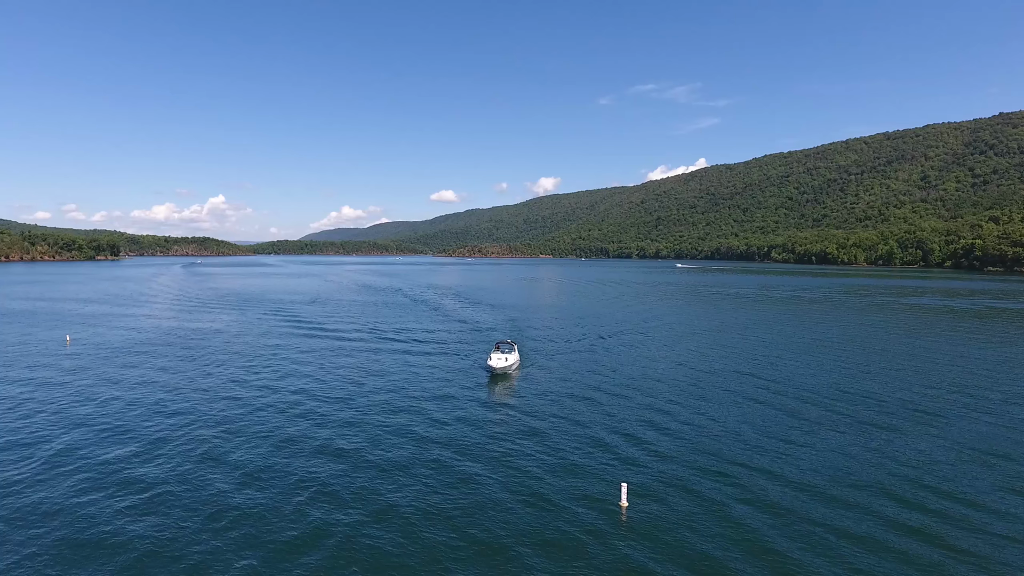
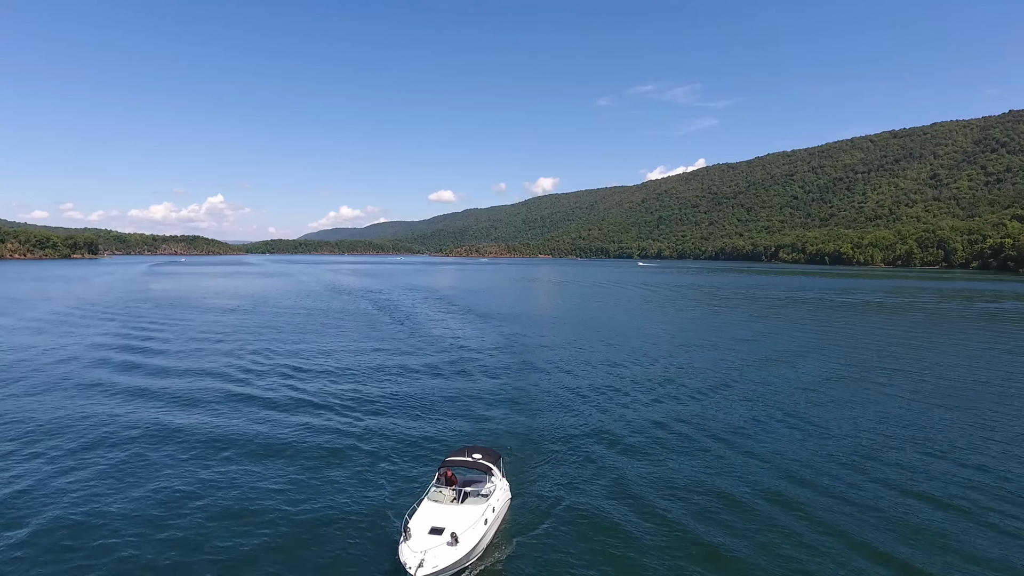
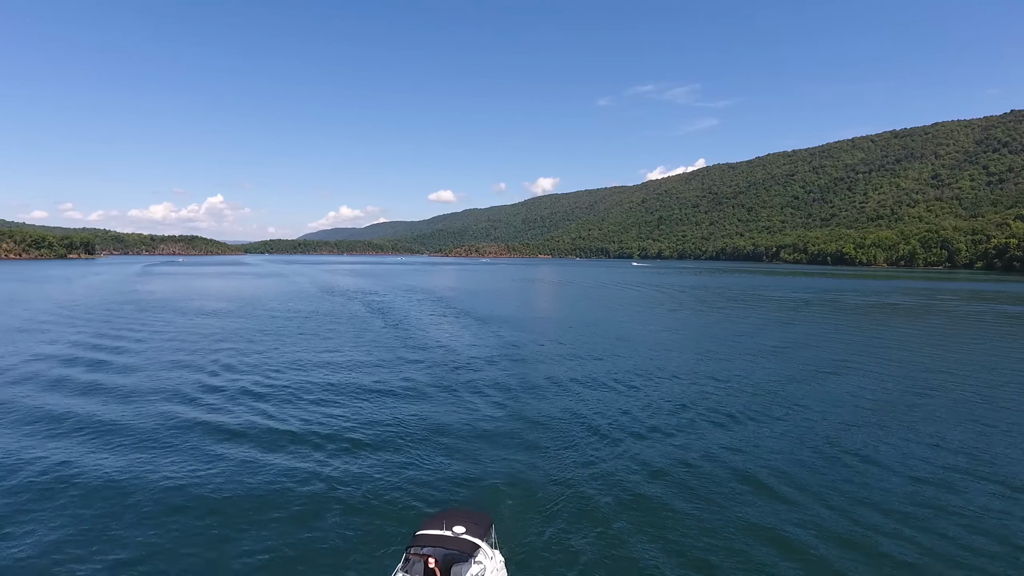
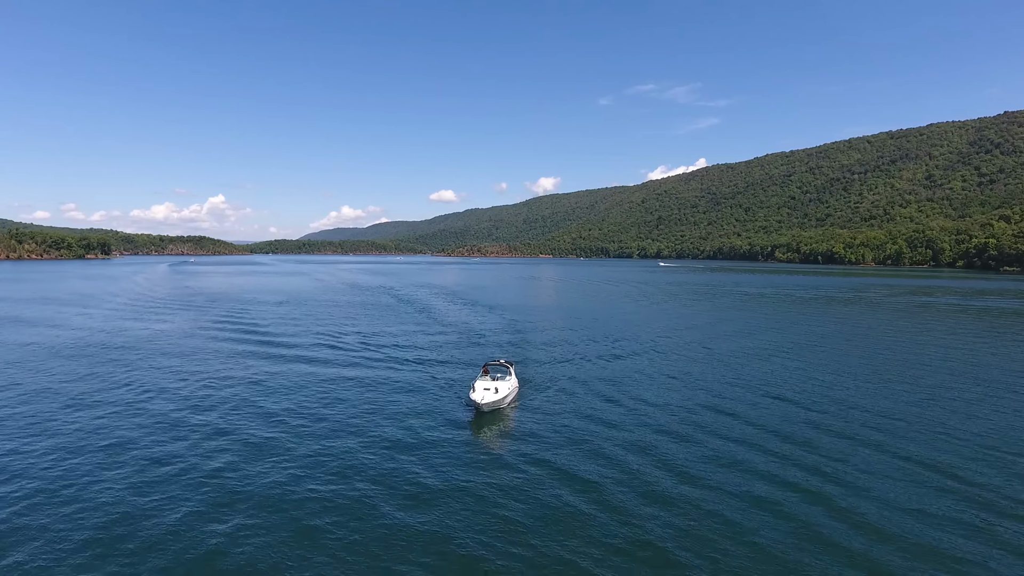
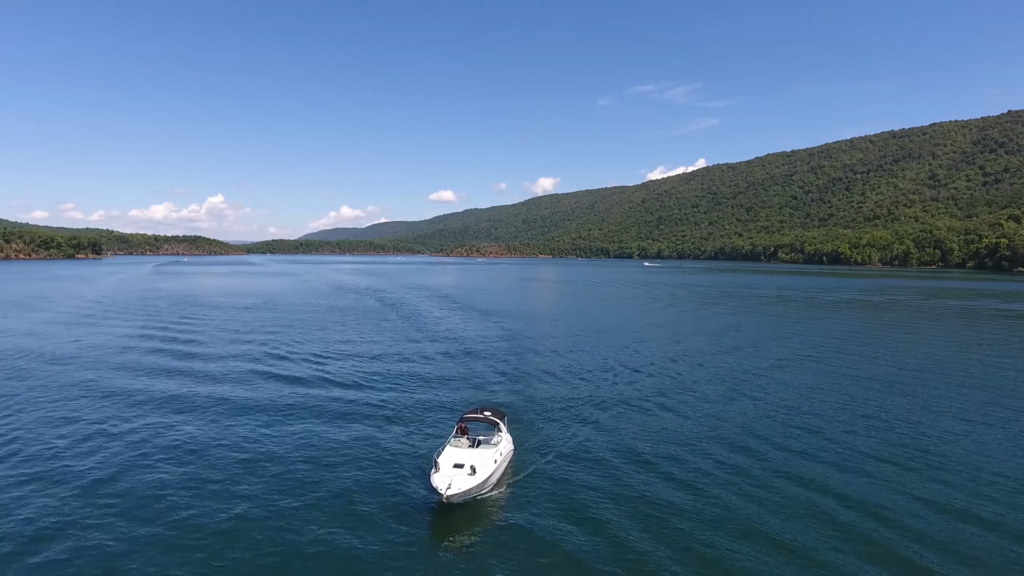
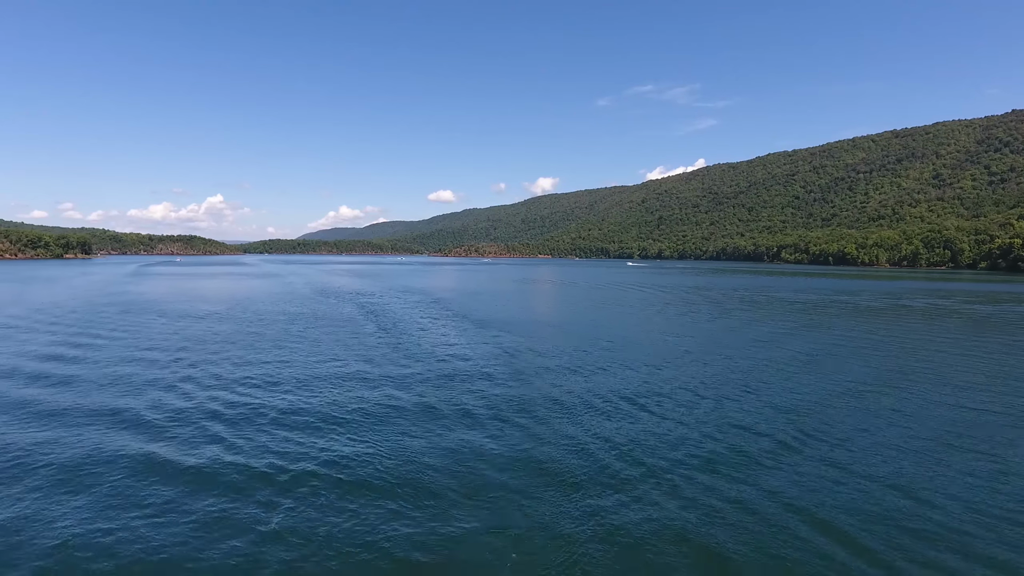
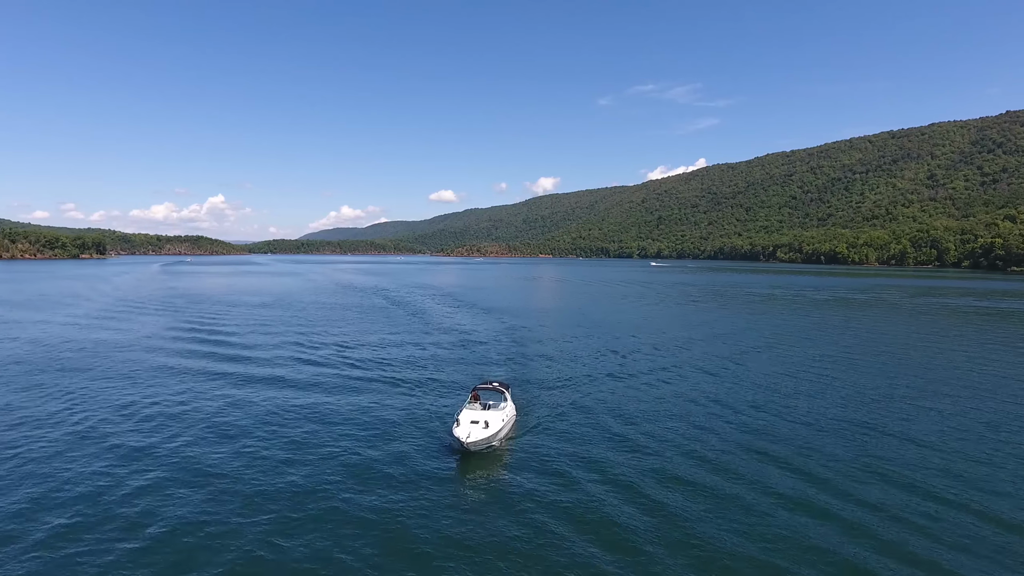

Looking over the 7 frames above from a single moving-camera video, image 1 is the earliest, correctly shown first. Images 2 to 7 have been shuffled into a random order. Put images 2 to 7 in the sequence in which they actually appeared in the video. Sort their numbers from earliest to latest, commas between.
4, 7, 5, 2, 3, 6
